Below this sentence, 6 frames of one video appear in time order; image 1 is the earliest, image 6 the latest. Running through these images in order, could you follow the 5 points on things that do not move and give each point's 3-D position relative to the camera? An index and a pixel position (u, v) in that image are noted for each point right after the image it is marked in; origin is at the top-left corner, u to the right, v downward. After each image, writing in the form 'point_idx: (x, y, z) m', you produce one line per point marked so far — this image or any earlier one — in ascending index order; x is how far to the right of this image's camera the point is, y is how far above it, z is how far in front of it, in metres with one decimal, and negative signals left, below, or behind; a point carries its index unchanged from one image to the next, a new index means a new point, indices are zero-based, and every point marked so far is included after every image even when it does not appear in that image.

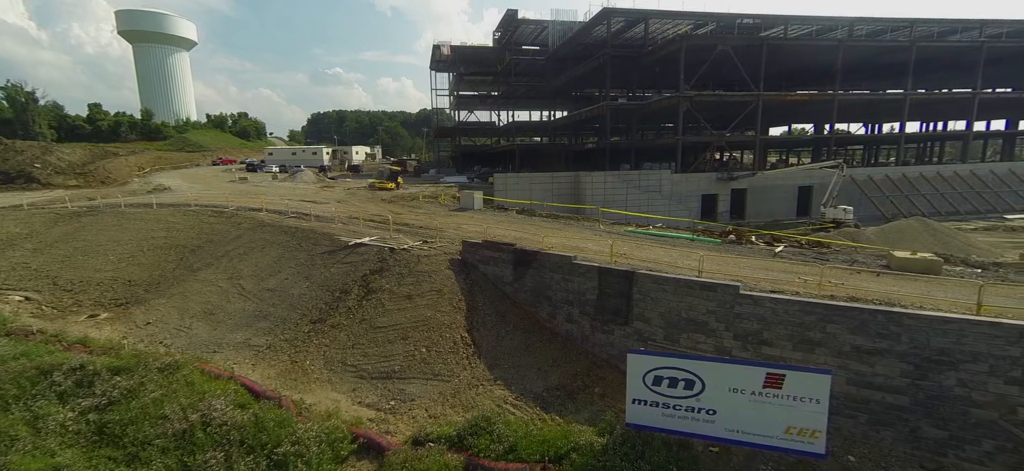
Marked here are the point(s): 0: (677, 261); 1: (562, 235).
0: (+3.9, -0.6, +10.9) m
1: (+1.7, 0.0, +14.7) m
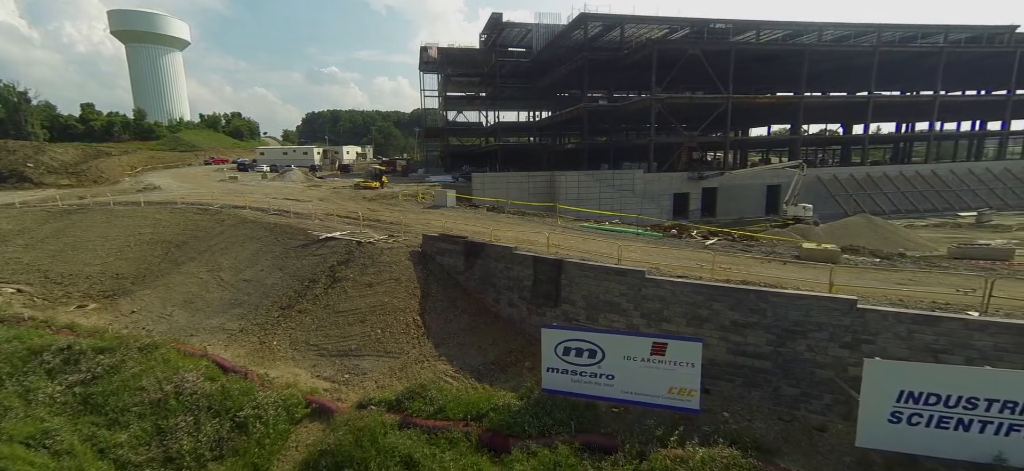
0: (+2.6, -0.4, +12.1) m
1: (+0.2, +0.2, +15.9) m
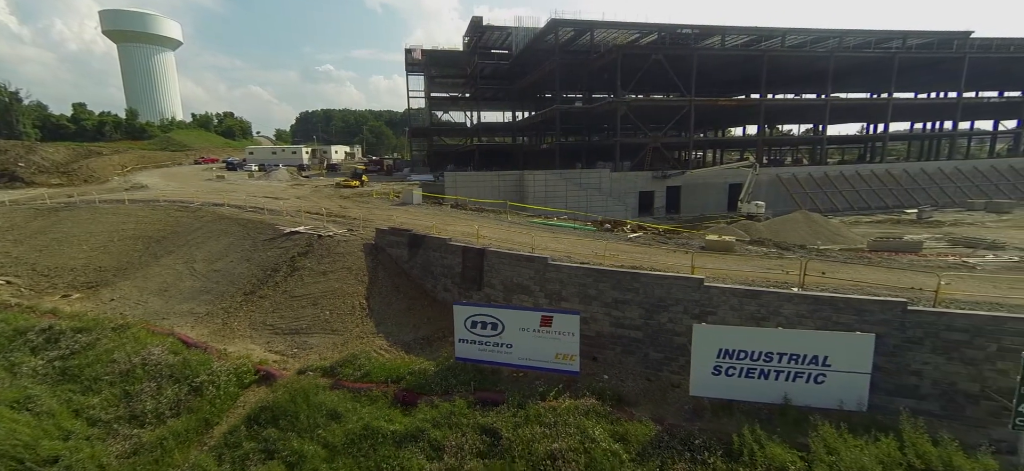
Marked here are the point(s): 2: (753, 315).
0: (+0.6, -0.2, +13.6) m
1: (-1.7, +0.4, +17.5) m
2: (+4.6, -1.5, +8.6) m
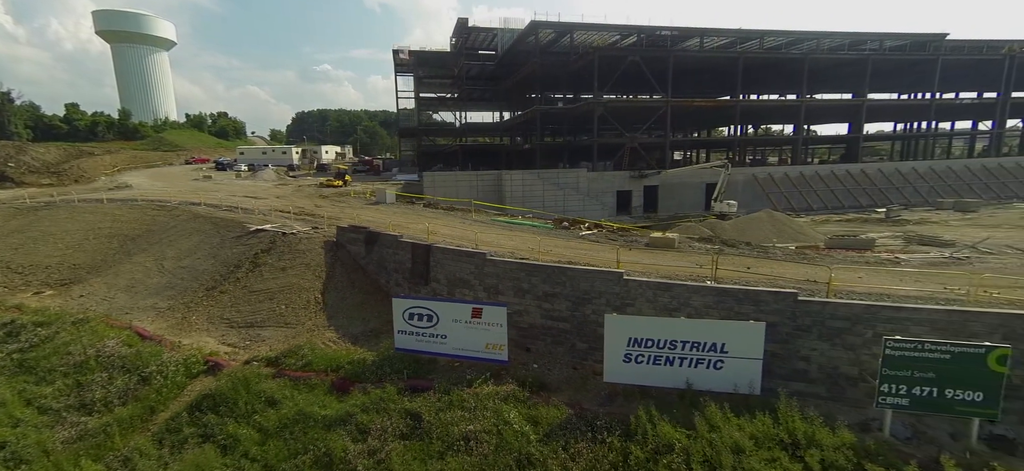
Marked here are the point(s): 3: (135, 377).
0: (-0.9, -0.1, +14.1) m
1: (-3.3, +0.5, +17.9) m
2: (+3.1, -1.4, +9.1) m
3: (-8.9, -3.3, +10.6) m
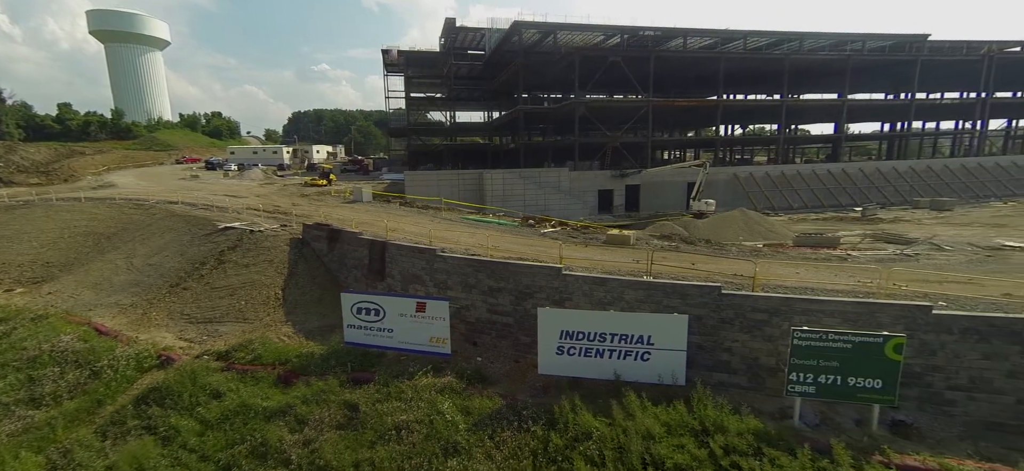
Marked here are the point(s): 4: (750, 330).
0: (-2.2, 0.0, +14.3) m
1: (-4.6, +0.6, +18.1) m
2: (+1.8, -1.3, +9.4) m
3: (-10.2, -3.2, +10.8) m
4: (+4.3, -1.7, +8.1) m
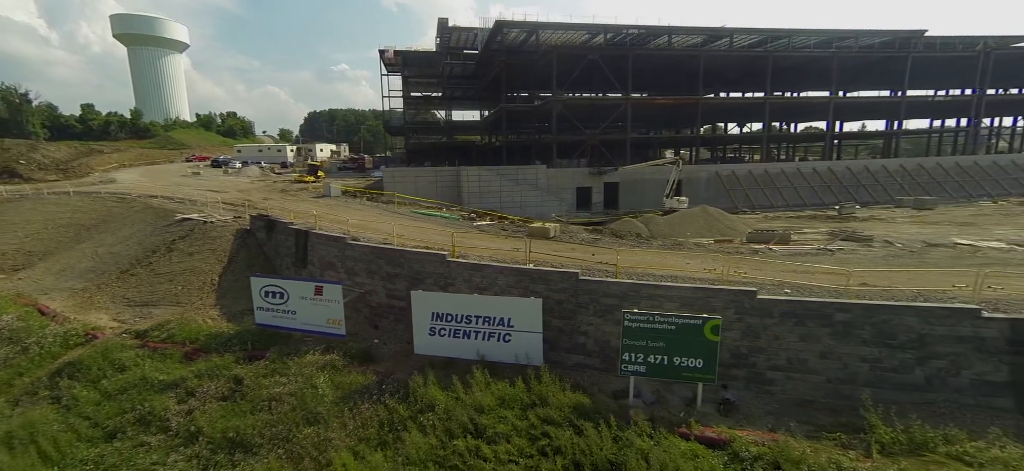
0: (-4.6, +0.3, +14.8) m
1: (-6.8, +1.0, +18.7) m
2: (-0.7, -1.0, +9.7) m
3: (-12.7, -2.8, +11.5) m
4: (+1.7, -1.4, +8.4) m
